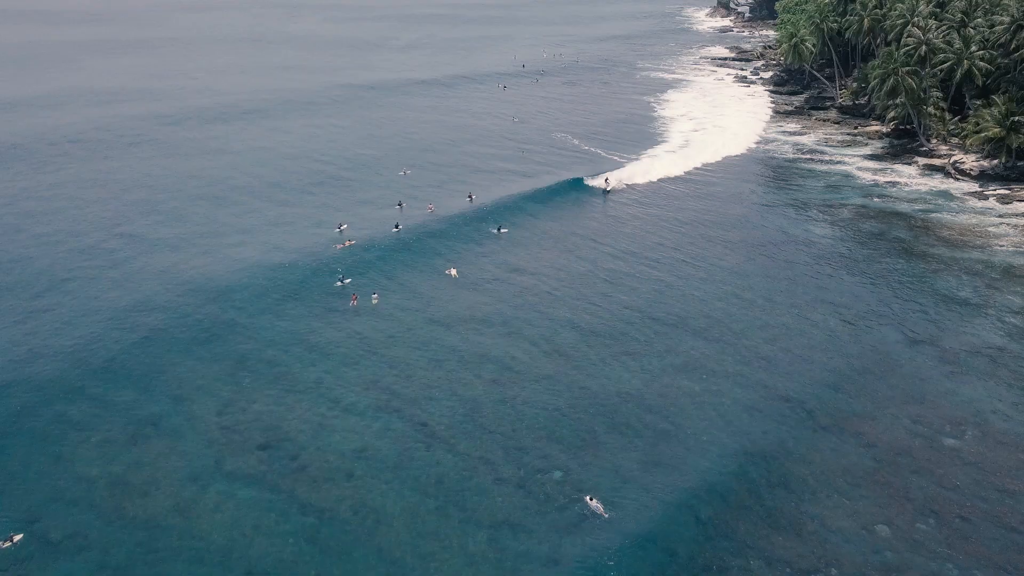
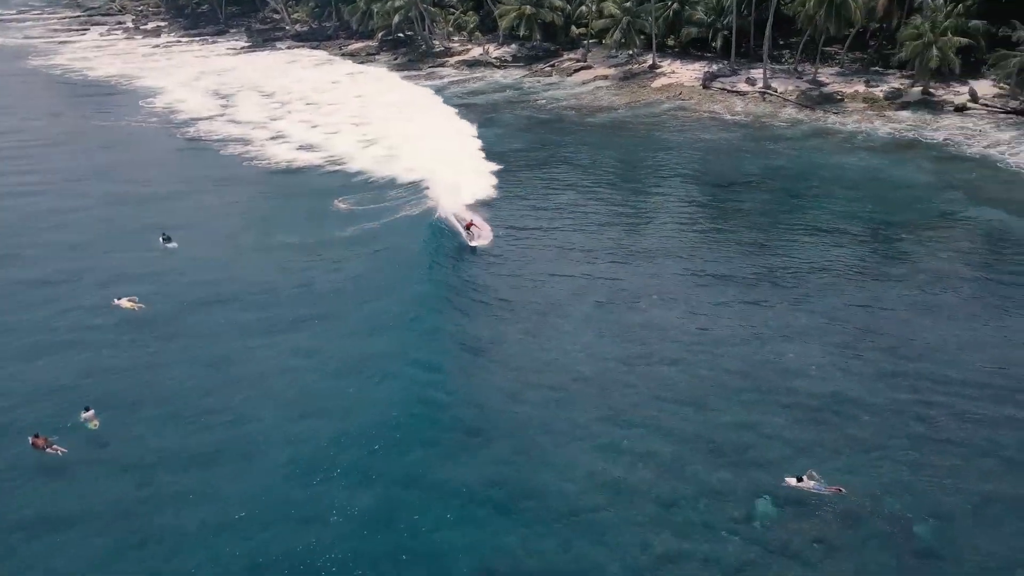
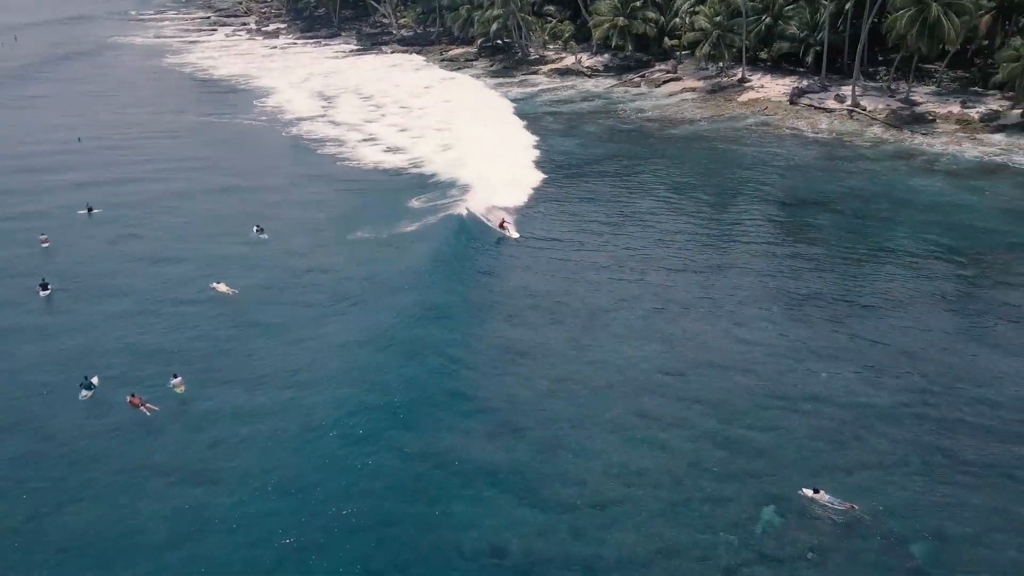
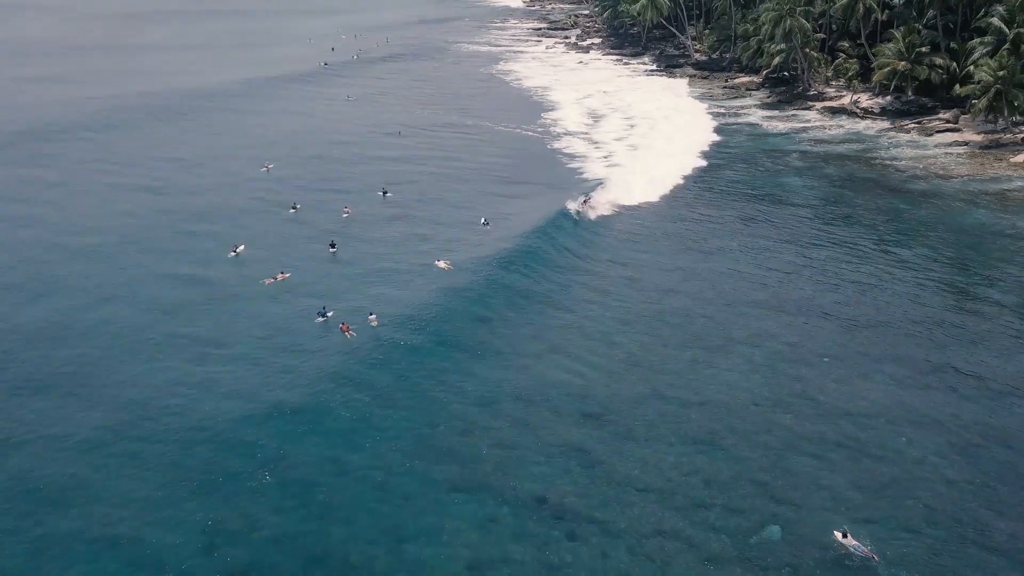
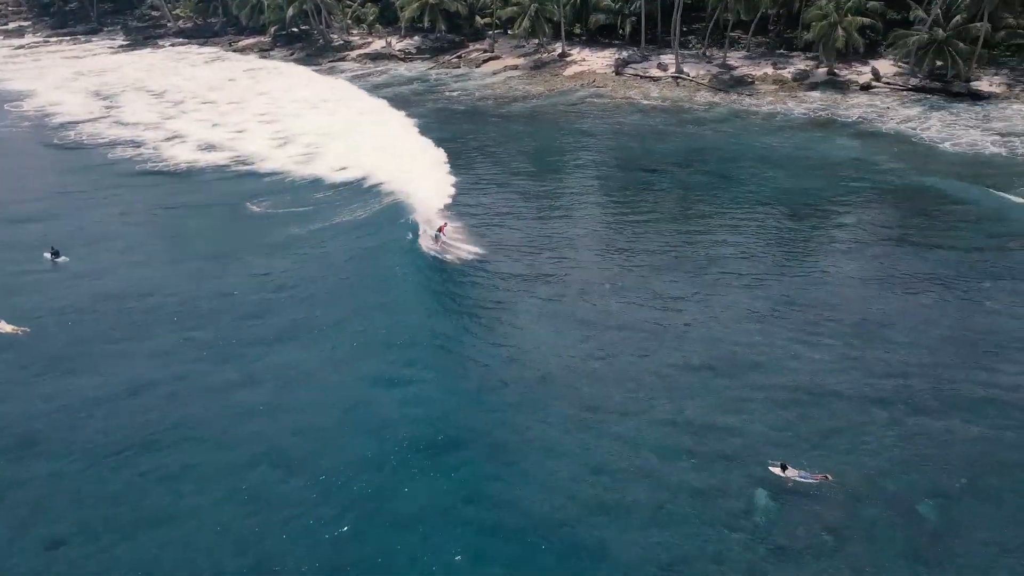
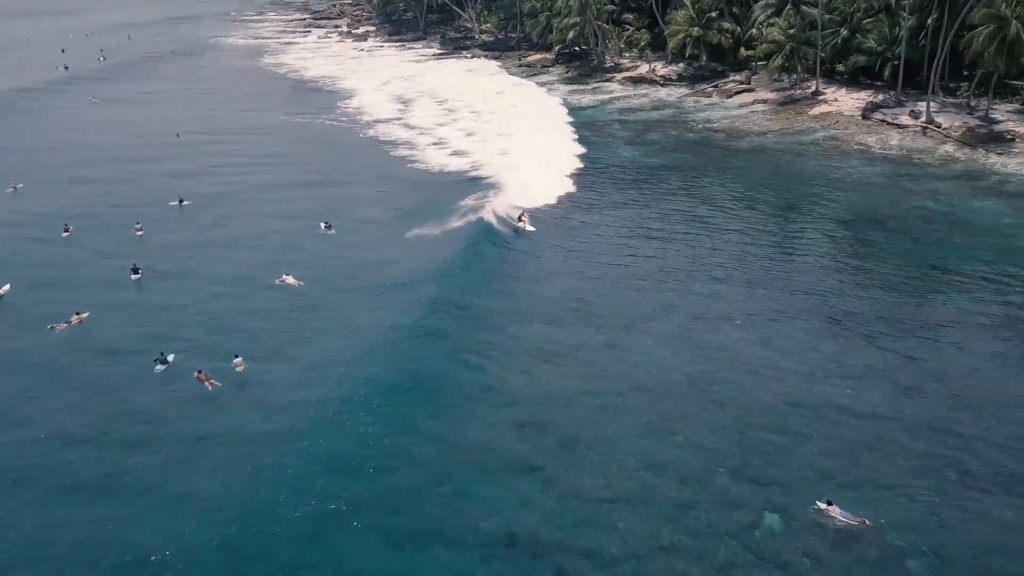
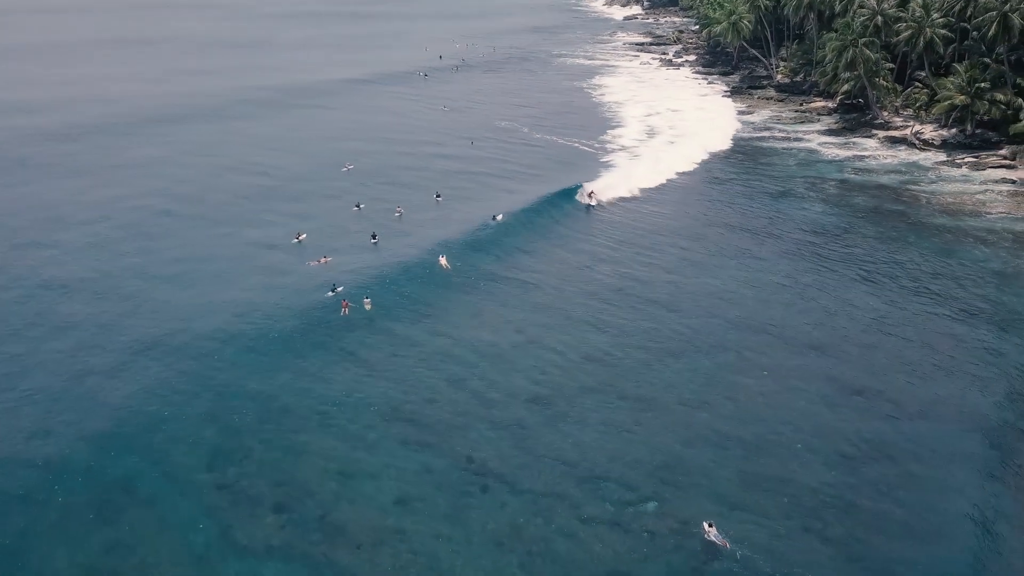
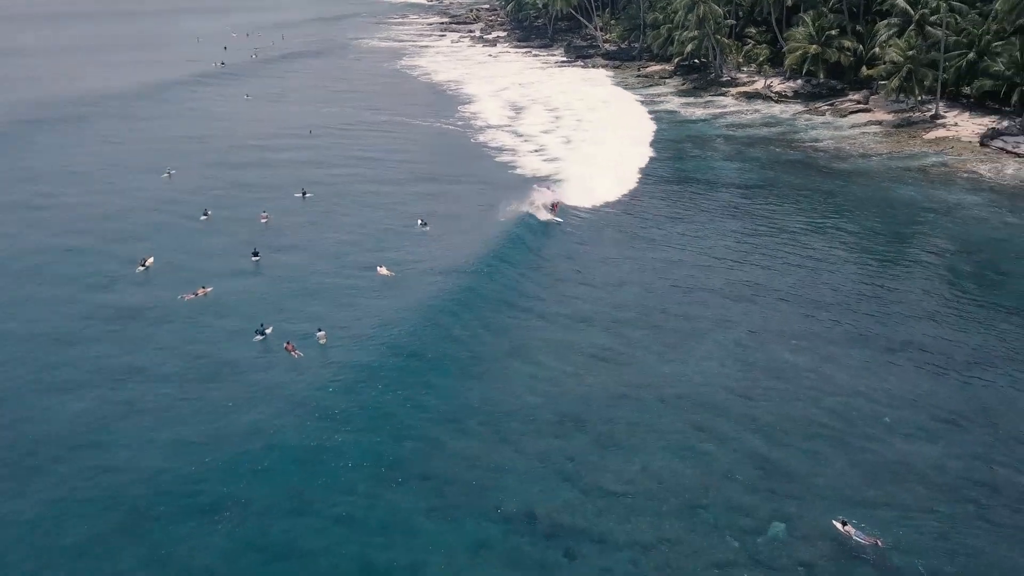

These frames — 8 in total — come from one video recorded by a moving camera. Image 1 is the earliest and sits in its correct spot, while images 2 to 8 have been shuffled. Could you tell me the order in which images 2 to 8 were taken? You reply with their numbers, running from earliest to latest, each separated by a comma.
7, 4, 8, 6, 3, 2, 5
